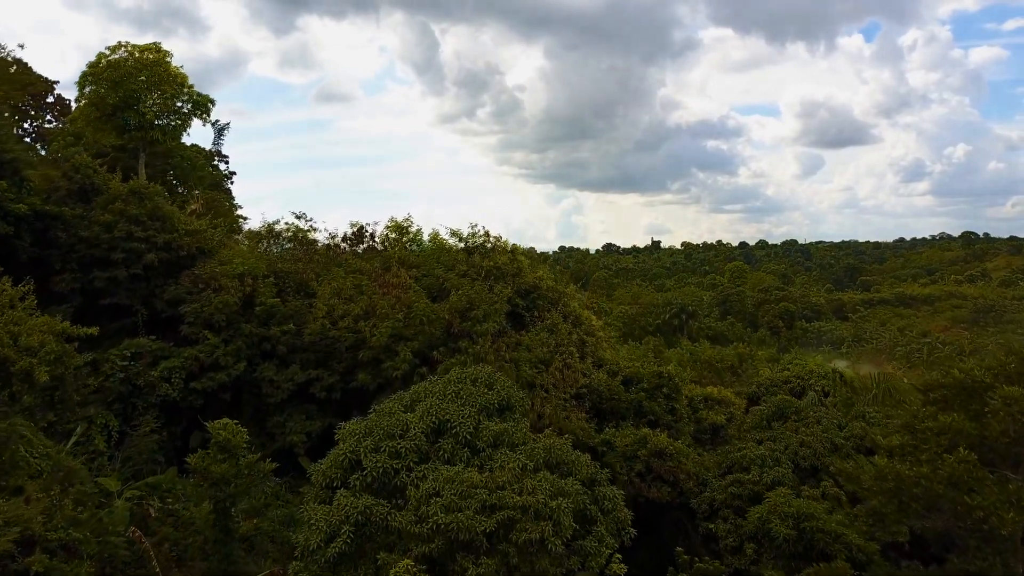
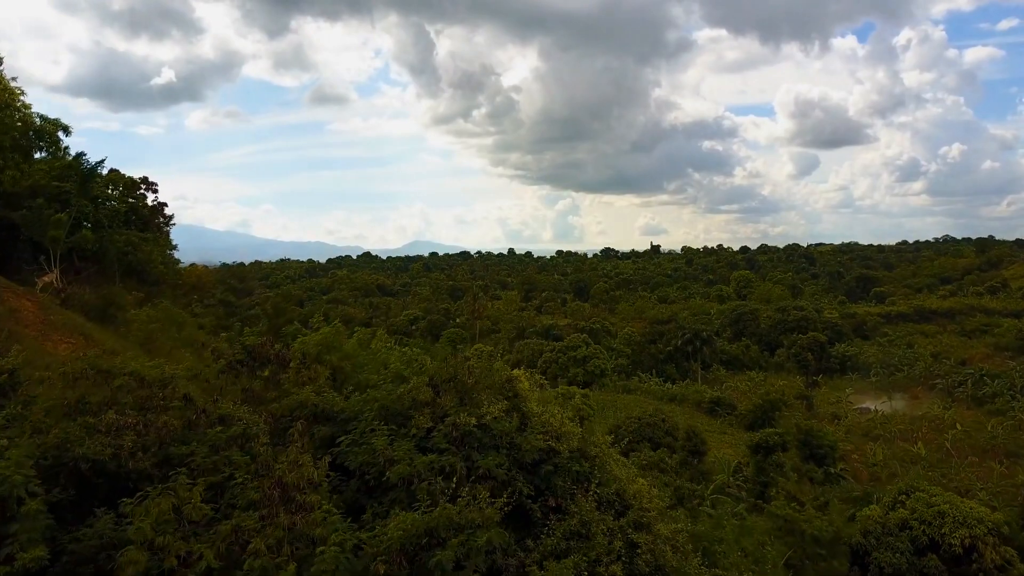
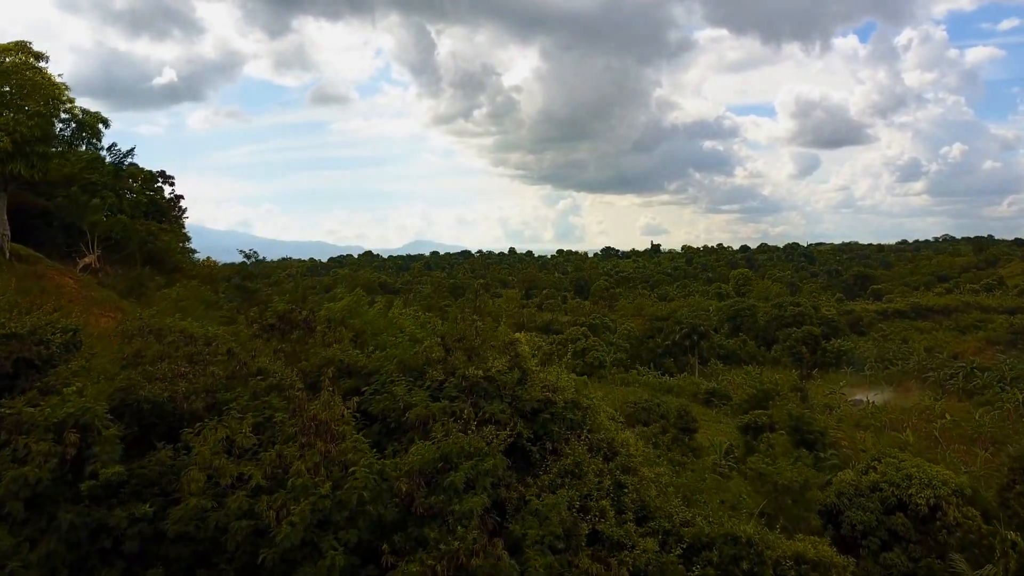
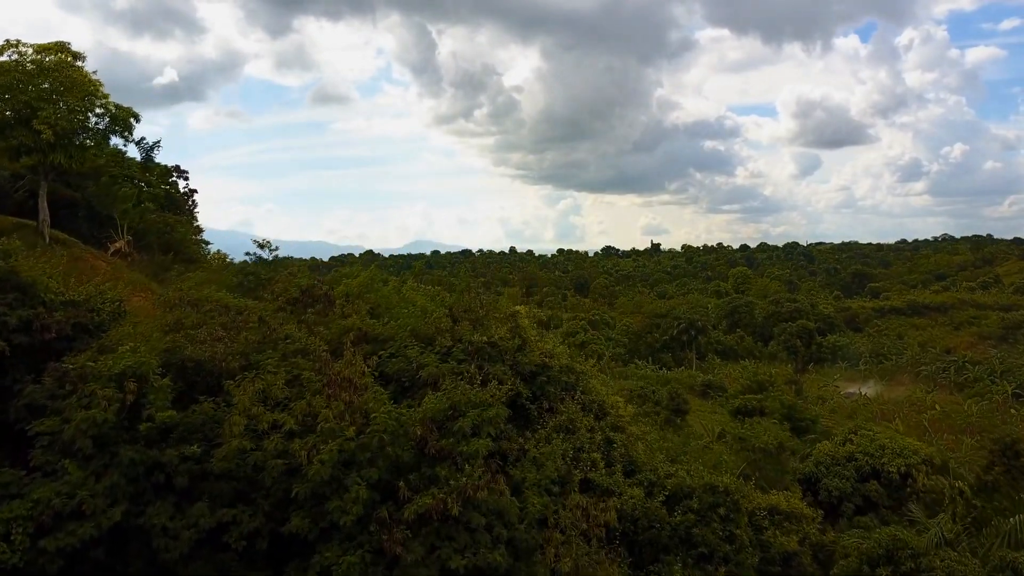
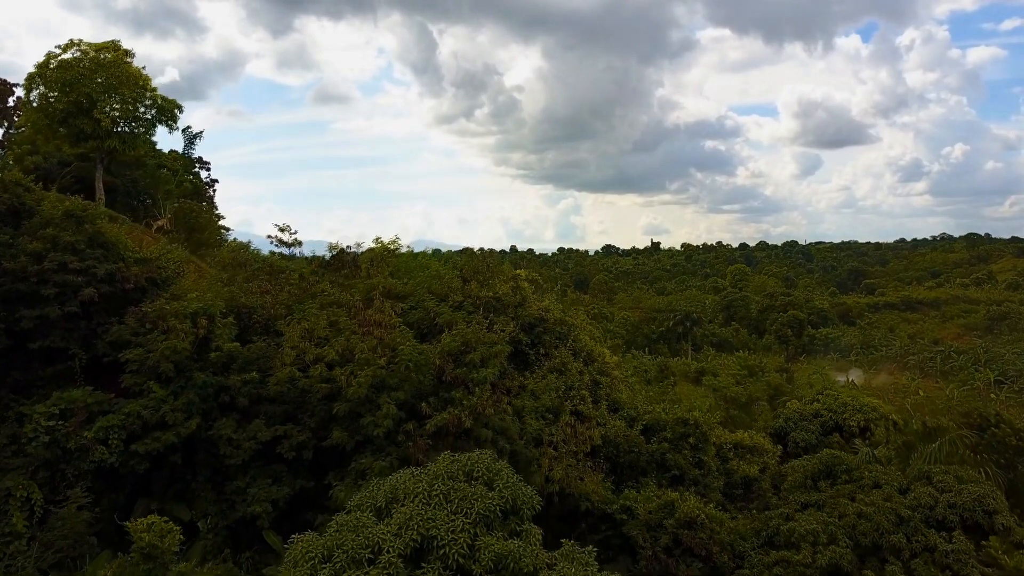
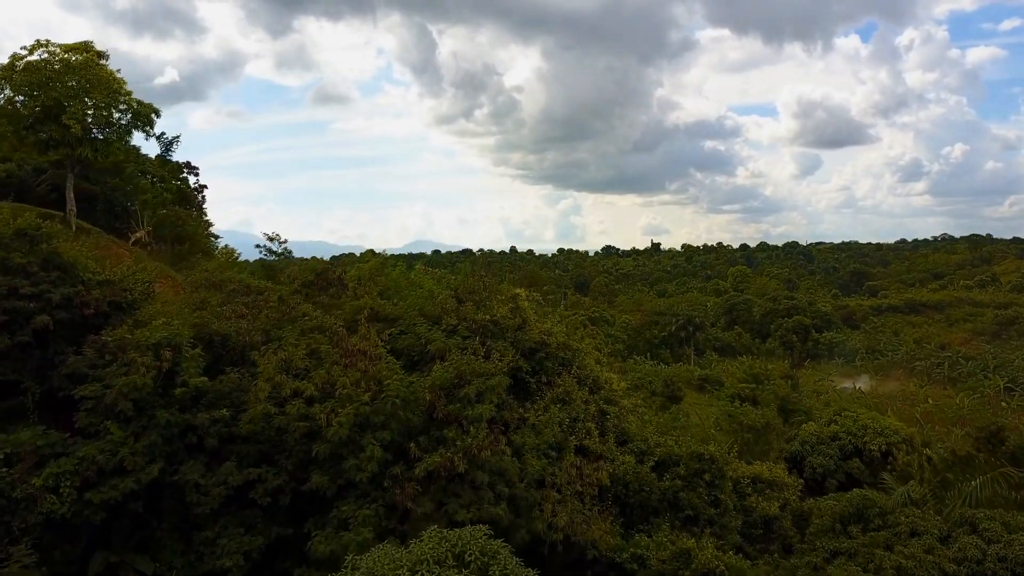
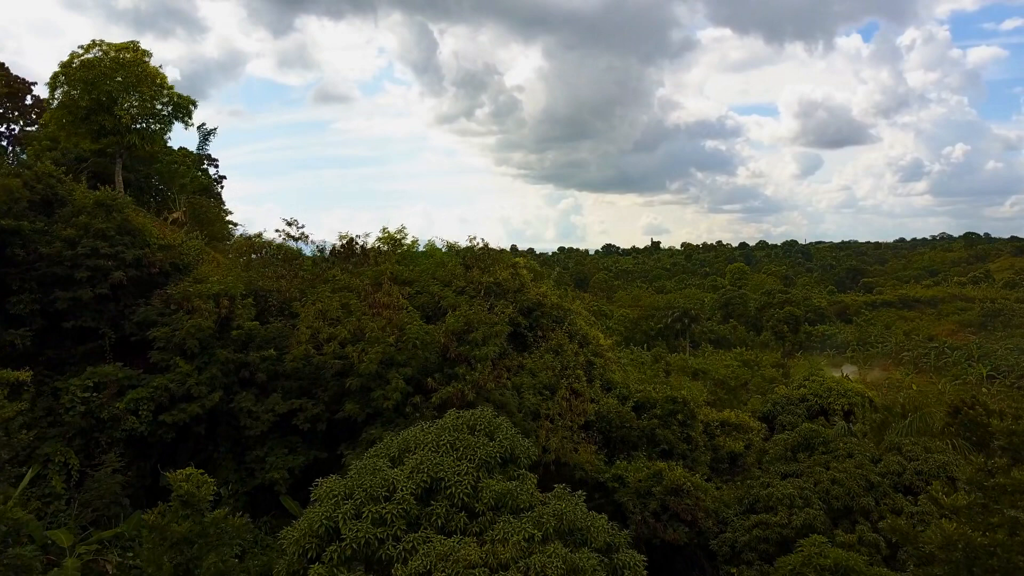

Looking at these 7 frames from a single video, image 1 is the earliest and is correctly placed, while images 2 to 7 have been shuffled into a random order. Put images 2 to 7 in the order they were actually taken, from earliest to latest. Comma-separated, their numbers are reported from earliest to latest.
7, 5, 6, 4, 3, 2
